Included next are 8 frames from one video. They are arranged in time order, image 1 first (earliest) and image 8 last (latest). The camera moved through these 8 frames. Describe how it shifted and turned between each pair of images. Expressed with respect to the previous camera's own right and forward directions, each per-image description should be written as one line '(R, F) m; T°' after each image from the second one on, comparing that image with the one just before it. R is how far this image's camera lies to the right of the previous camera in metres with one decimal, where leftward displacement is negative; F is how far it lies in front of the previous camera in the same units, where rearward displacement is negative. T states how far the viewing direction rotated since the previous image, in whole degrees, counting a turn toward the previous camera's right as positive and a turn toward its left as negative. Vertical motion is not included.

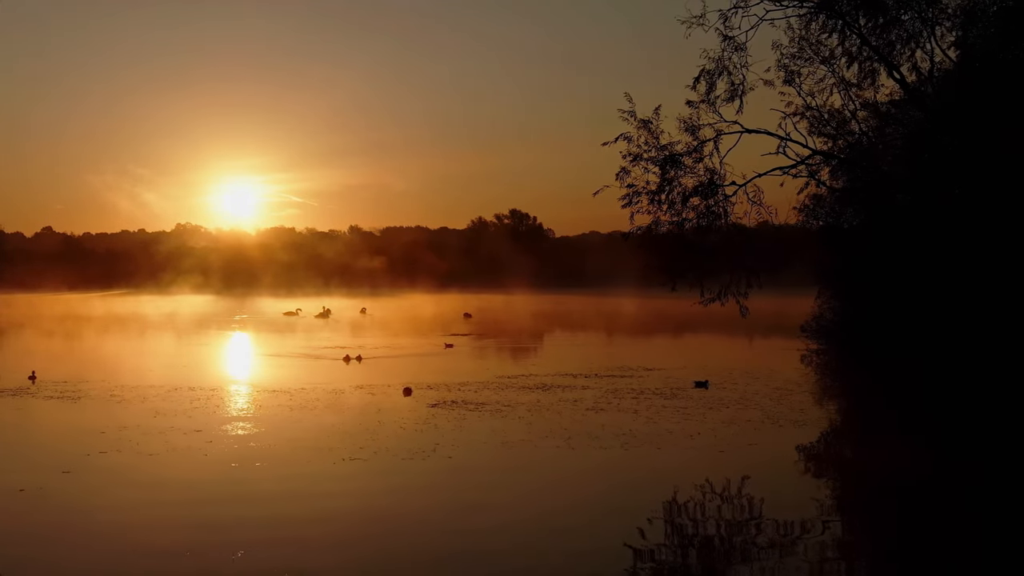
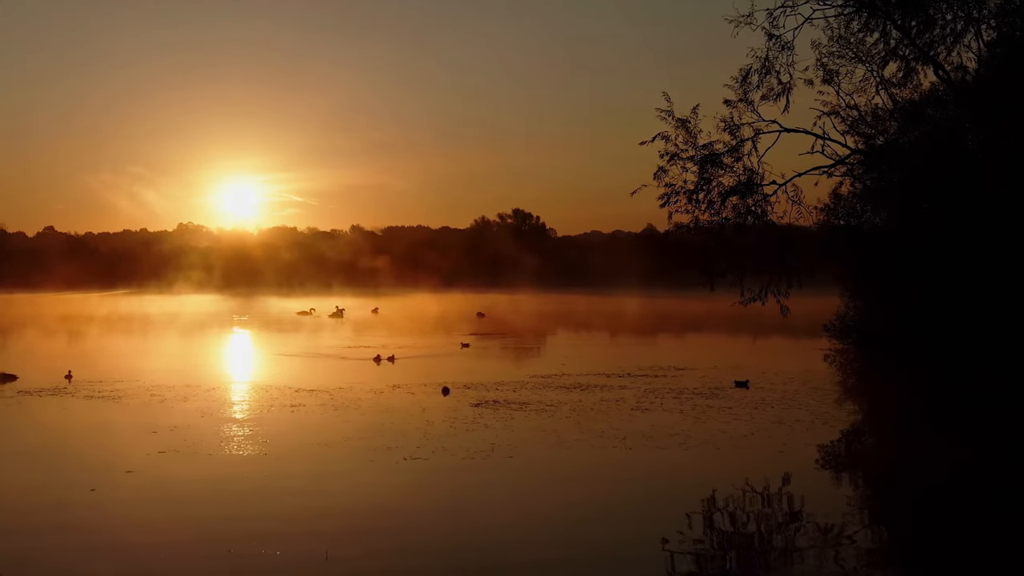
(-0.6, 0.0) m; 0°
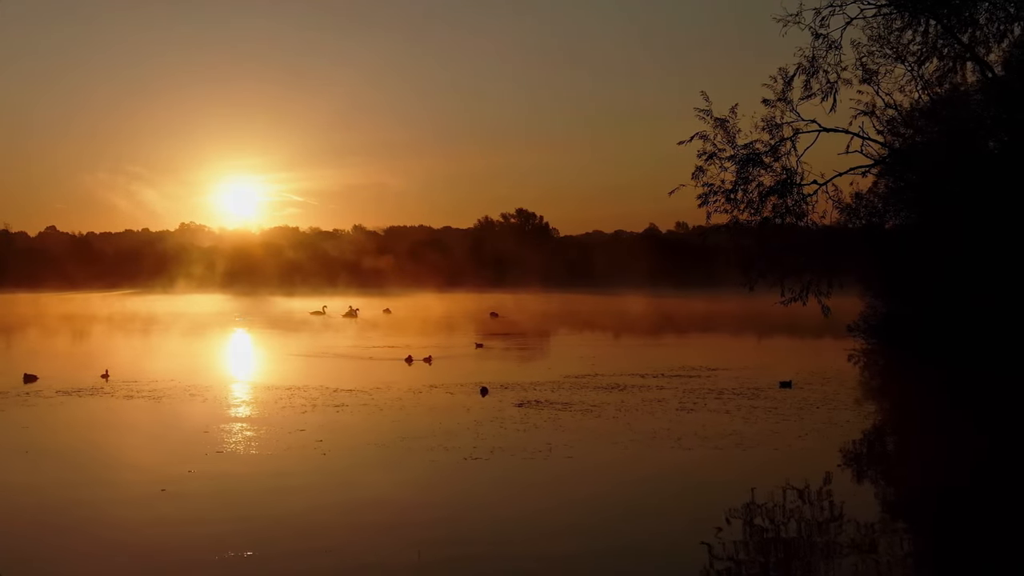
(-0.6, 0.0) m; 0°
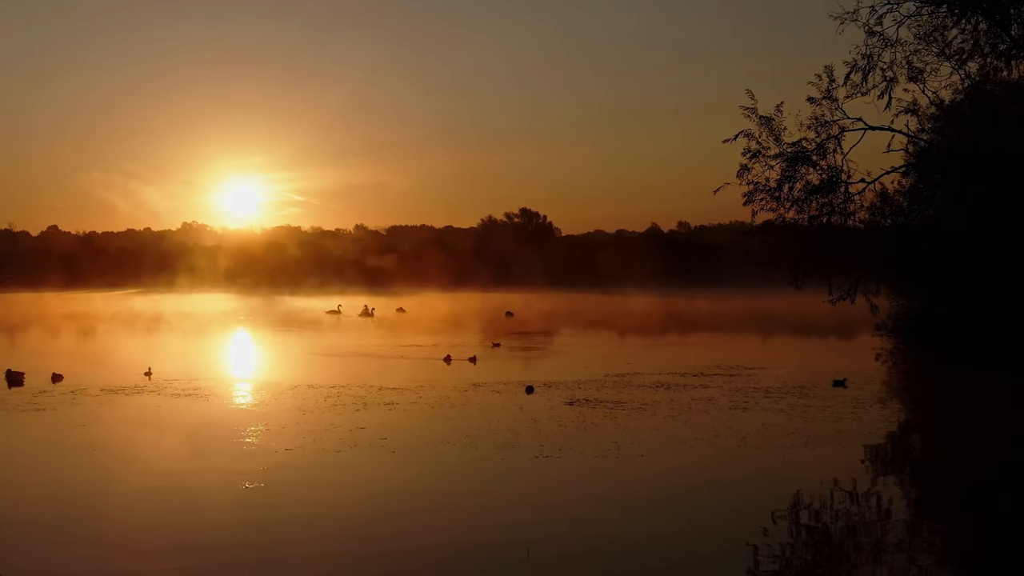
(-0.8, 0.0) m; 0°
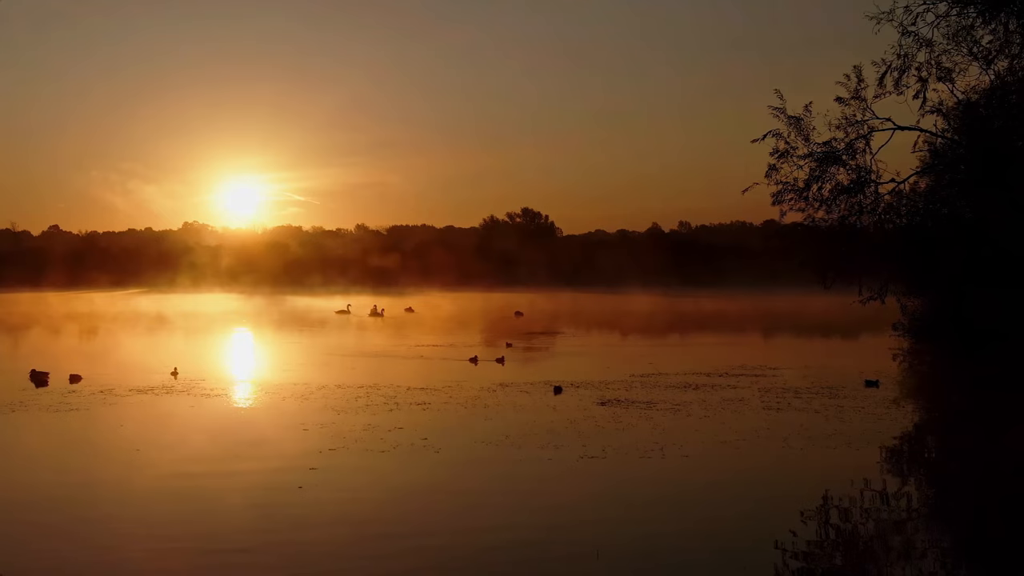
(-0.5, 0.0) m; 0°
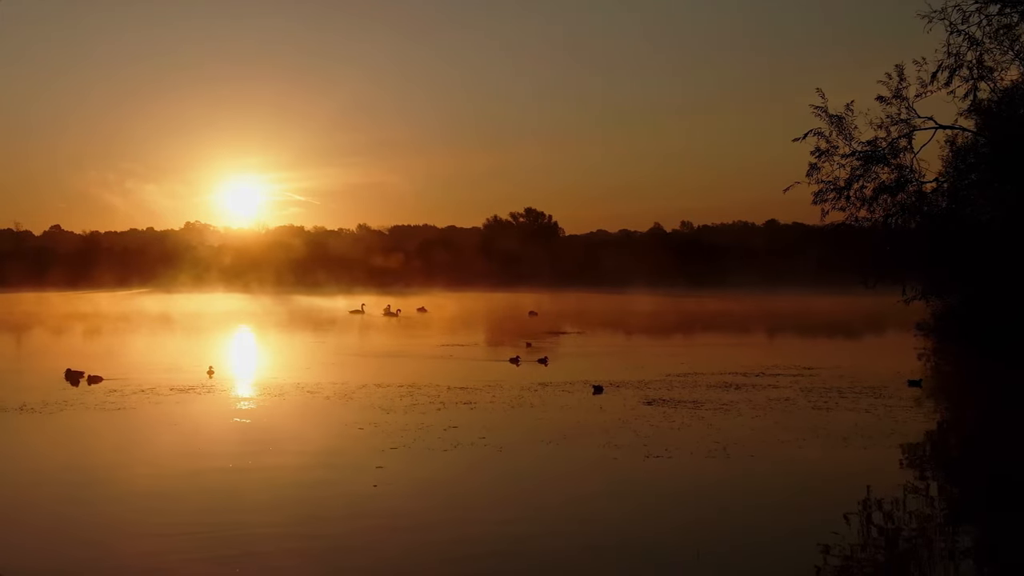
(-0.7, 0.0) m; 0°
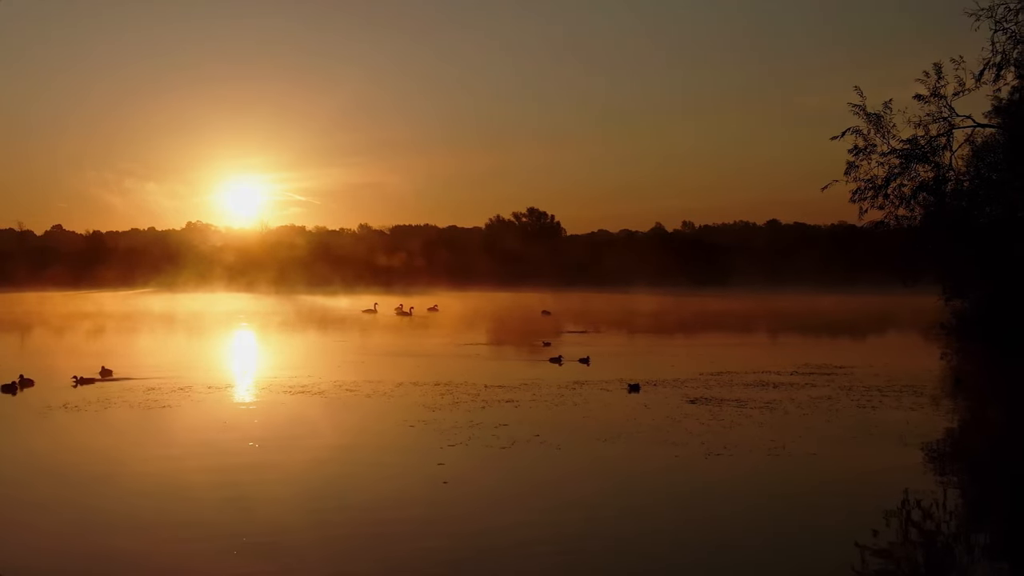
(-0.6, 0.0) m; 0°
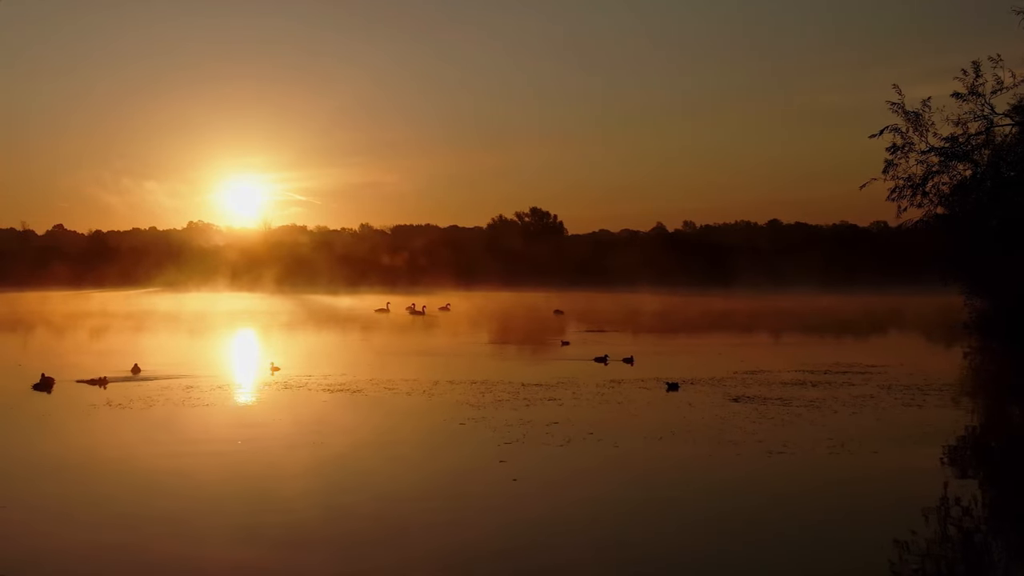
(-0.6, 0.0) m; 0°
